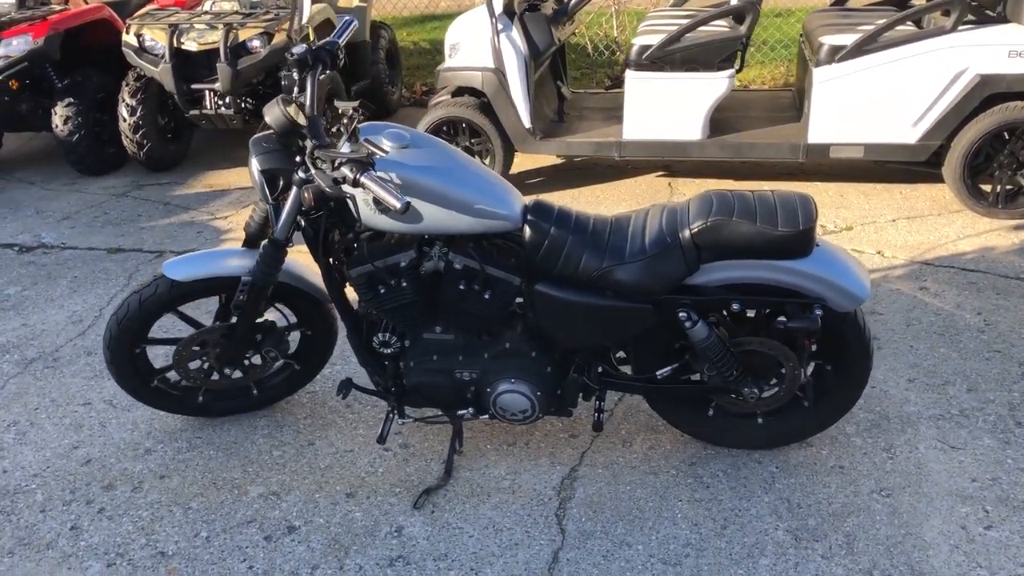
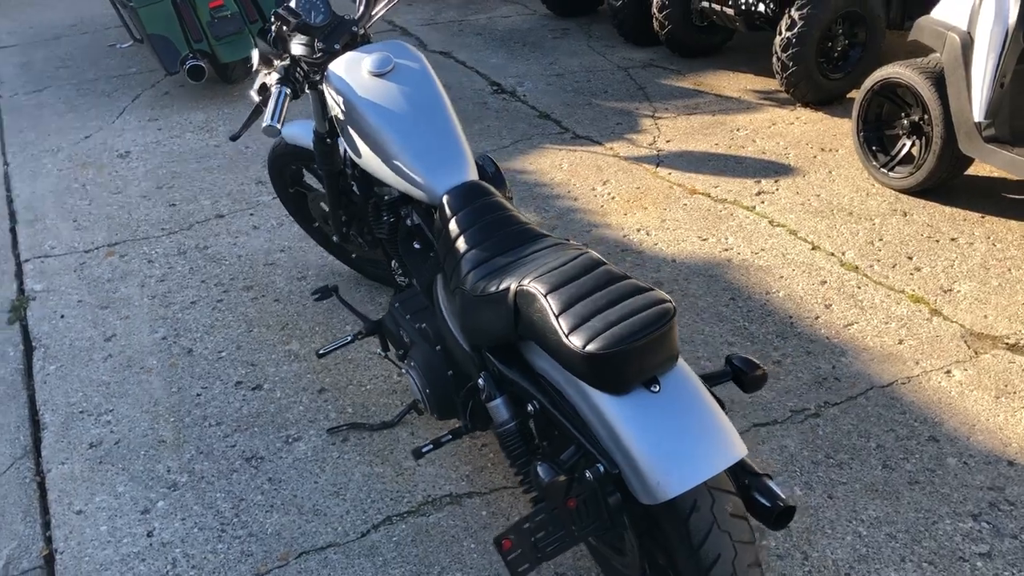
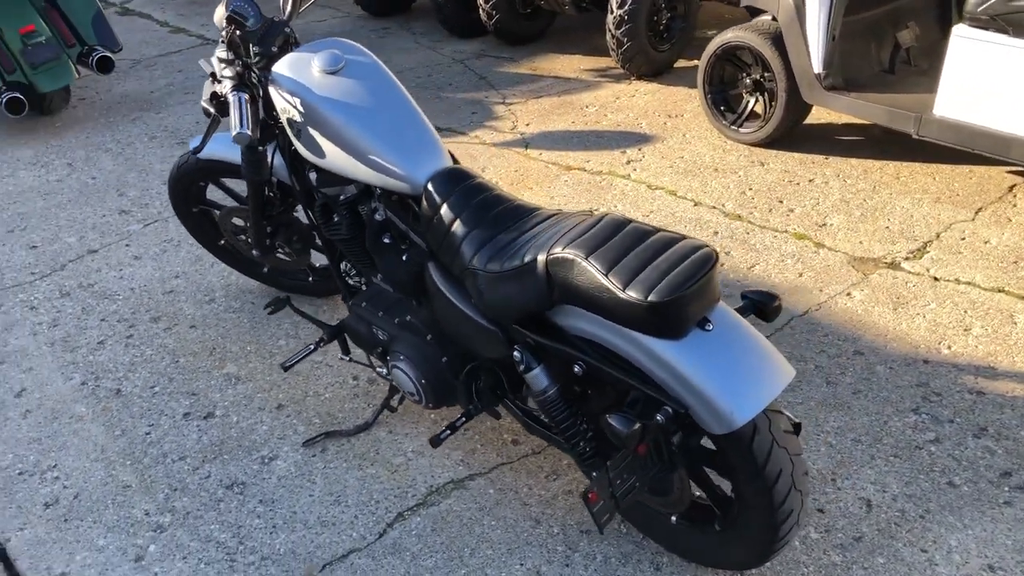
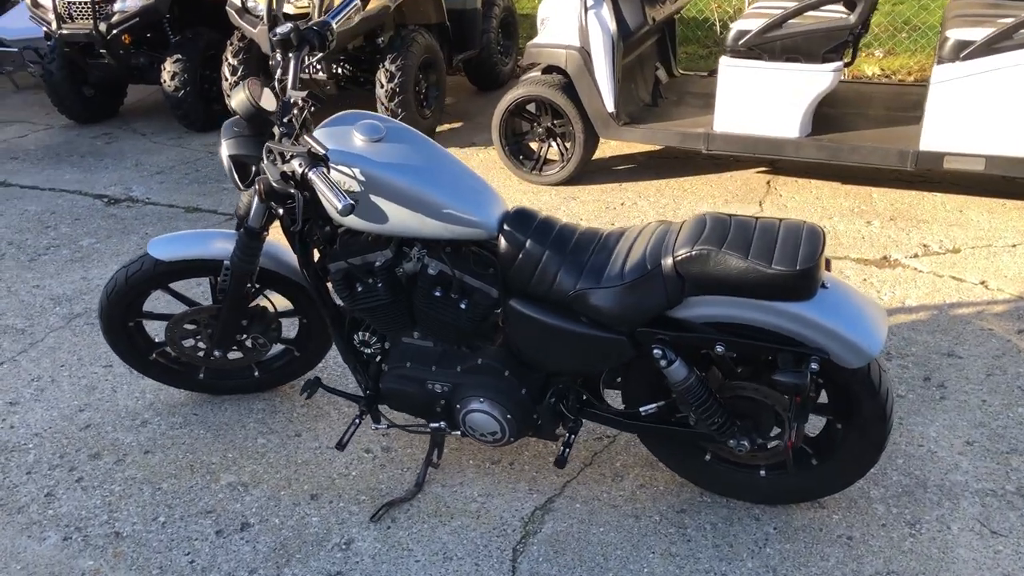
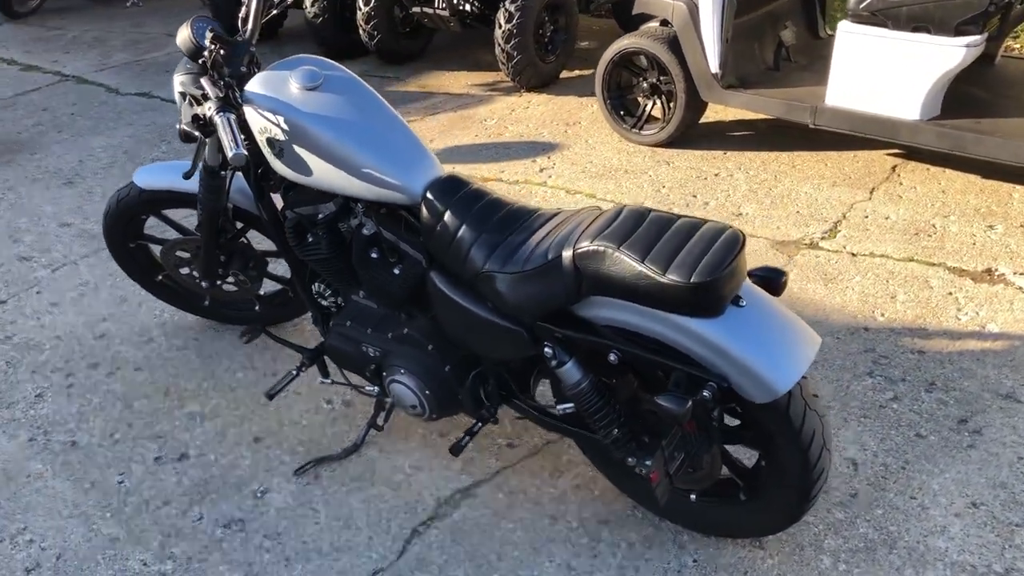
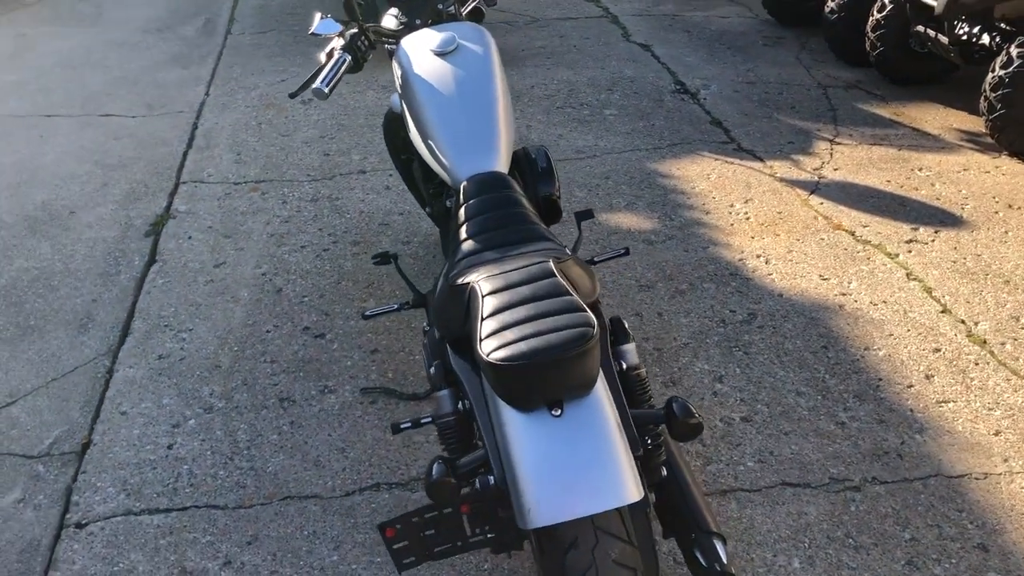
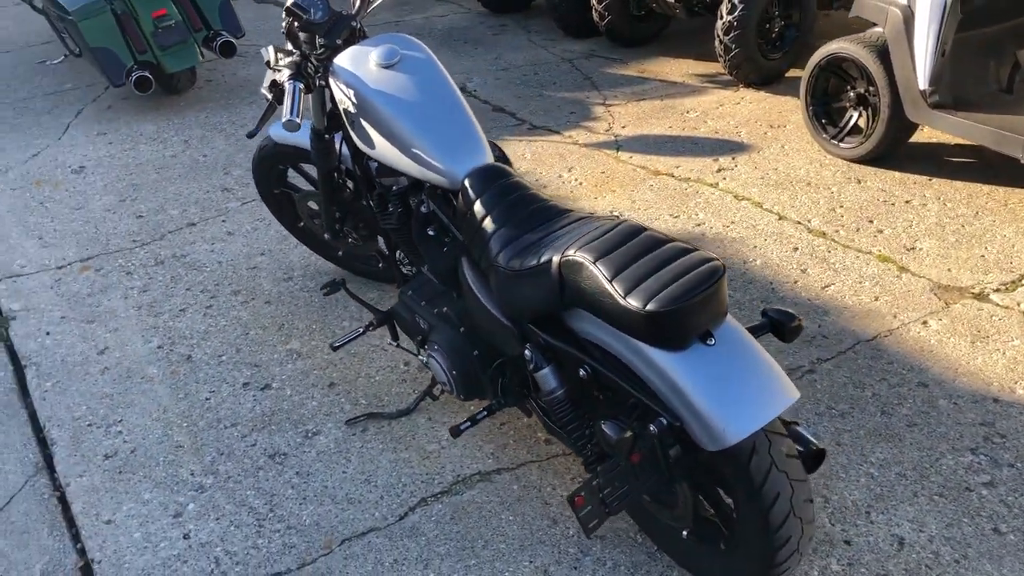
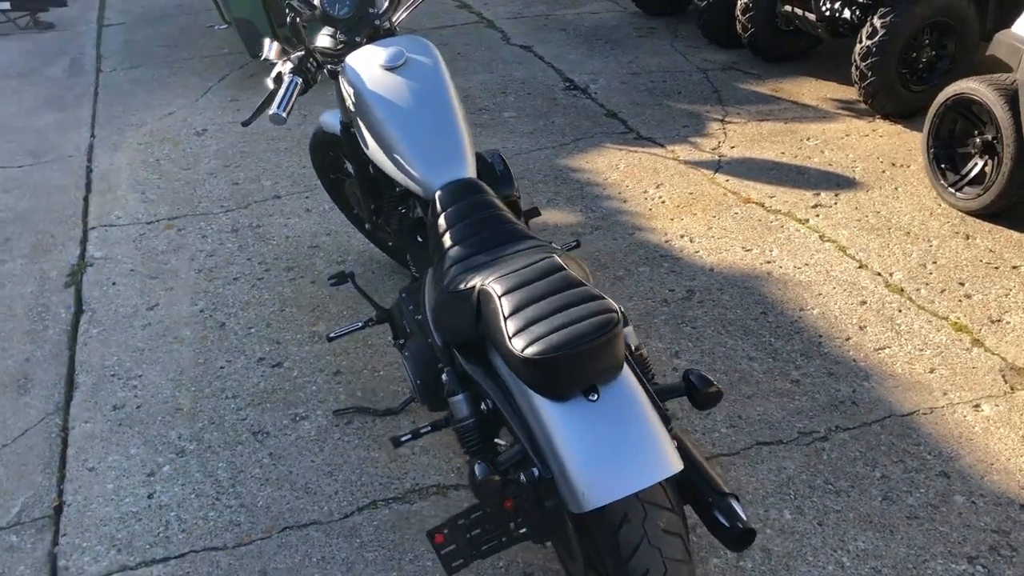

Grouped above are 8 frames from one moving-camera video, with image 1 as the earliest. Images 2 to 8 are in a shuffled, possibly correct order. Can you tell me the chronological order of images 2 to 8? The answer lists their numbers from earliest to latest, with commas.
4, 5, 3, 7, 2, 8, 6
